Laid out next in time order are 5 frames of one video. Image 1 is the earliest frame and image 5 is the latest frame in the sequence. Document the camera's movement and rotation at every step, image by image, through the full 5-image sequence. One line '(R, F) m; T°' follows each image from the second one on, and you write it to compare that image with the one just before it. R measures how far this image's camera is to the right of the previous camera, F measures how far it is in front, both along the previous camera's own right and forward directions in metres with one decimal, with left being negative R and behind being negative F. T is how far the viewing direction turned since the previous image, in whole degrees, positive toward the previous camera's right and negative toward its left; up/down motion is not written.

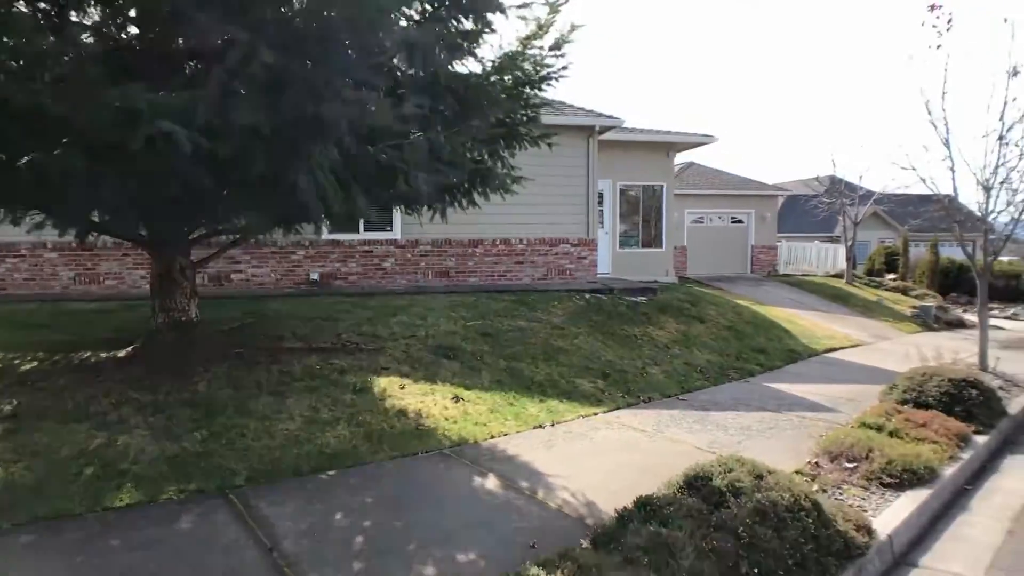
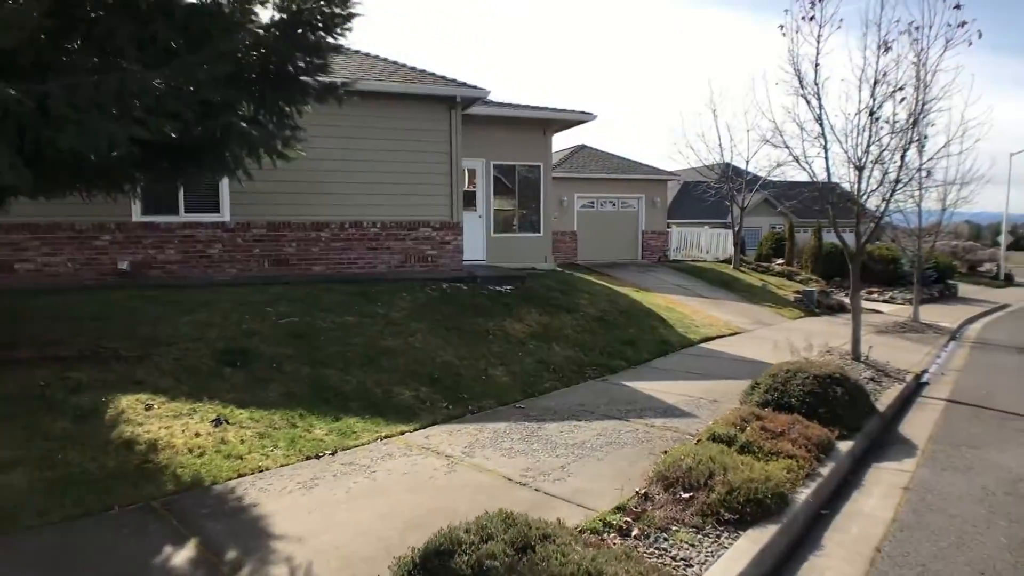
(+1.1, +1.3) m; +7°
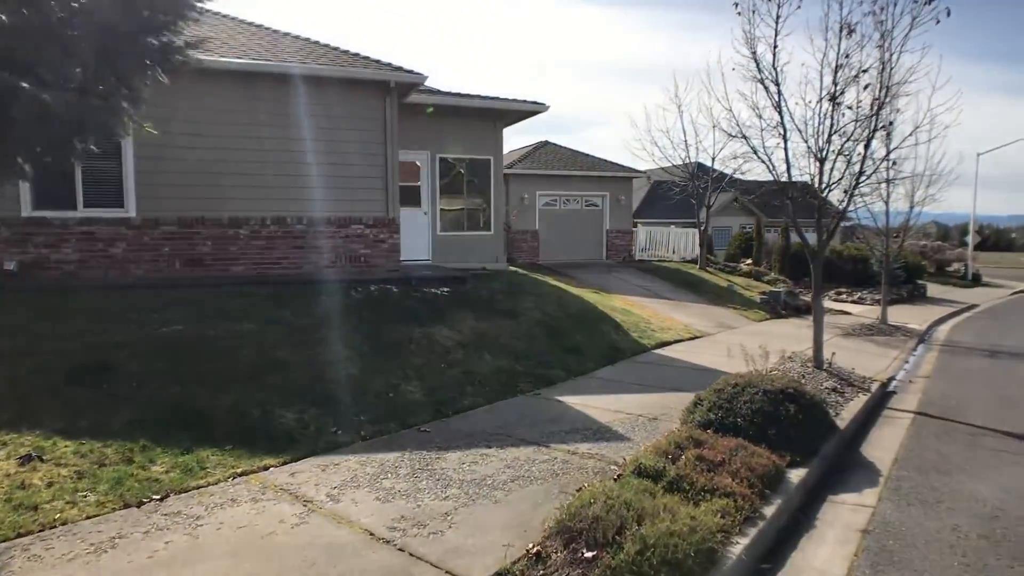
(+0.6, +0.9) m; +2°
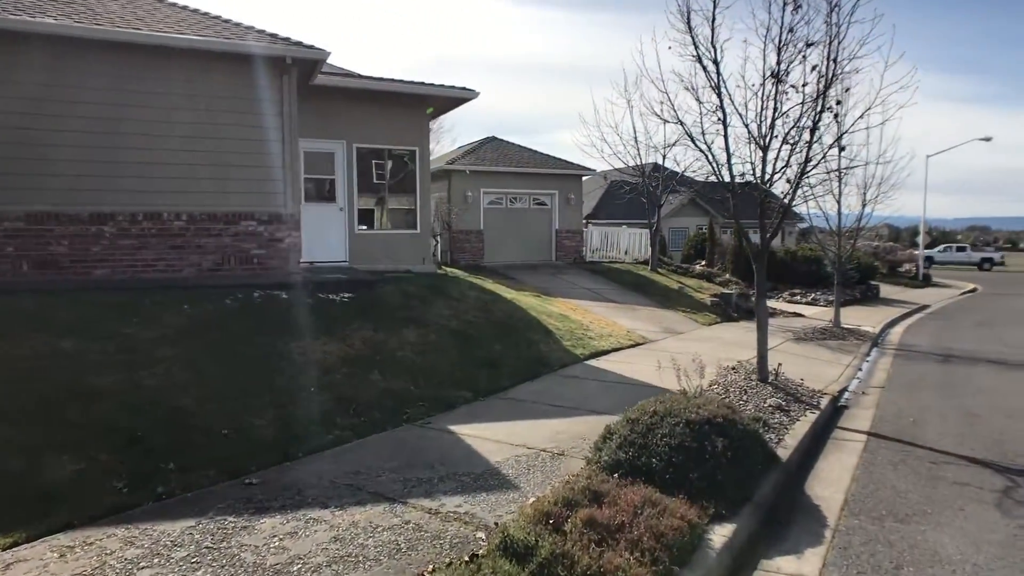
(+0.7, +1.2) m; +3°
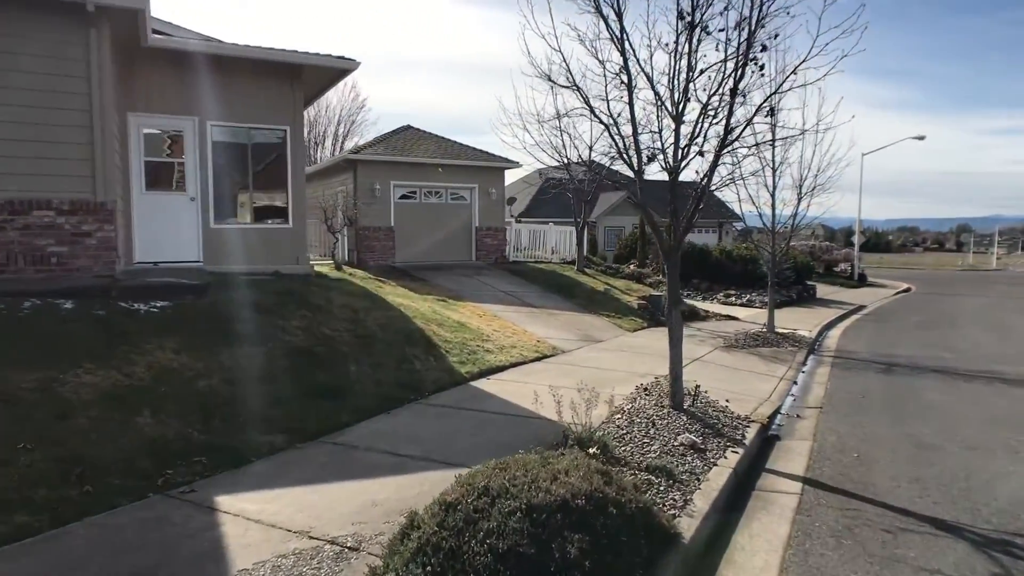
(+0.9, +1.7) m; +4°
